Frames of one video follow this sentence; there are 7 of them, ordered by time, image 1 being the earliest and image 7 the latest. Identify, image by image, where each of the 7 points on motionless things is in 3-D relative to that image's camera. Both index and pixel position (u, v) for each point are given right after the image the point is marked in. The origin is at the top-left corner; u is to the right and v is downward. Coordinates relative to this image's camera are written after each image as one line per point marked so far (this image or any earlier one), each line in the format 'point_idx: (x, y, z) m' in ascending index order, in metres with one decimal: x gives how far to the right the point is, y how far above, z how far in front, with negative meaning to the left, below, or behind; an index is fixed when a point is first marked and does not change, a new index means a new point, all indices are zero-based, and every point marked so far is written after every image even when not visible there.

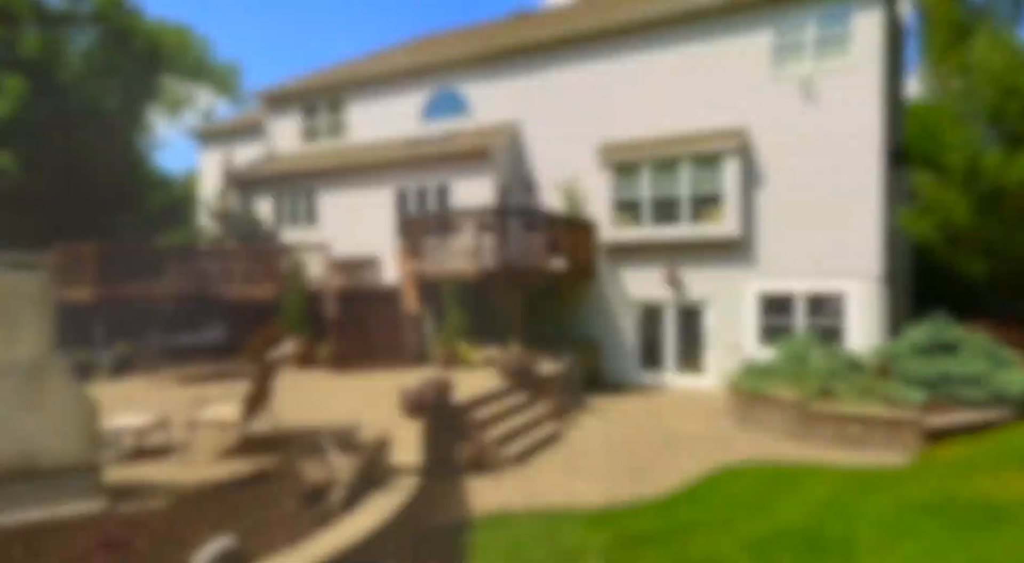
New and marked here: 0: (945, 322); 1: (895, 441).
0: (+6.8, -0.6, +10.4) m
1: (+5.2, -2.2, +8.9) m
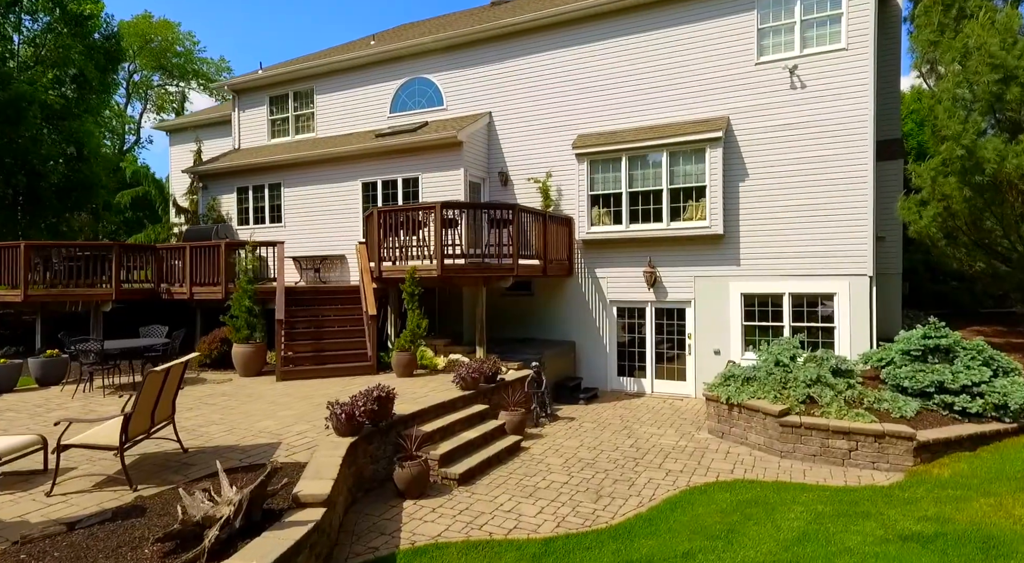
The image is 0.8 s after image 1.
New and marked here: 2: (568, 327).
0: (+6.2, -0.6, +9.6) m
1: (+4.6, -2.2, +8.1) m
2: (+1.2, -1.0, +14.2) m
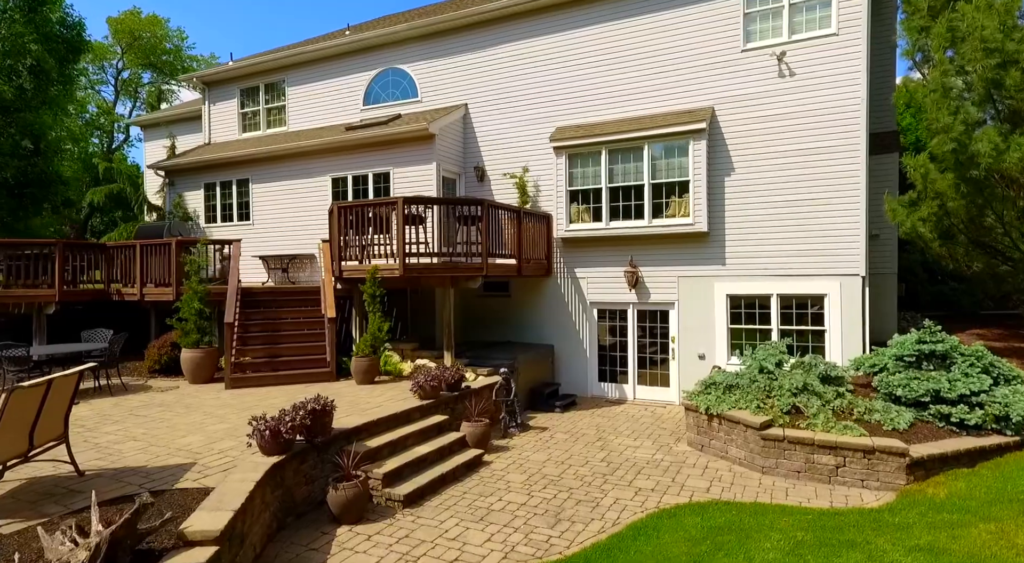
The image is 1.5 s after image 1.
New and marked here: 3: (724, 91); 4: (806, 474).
0: (+5.7, -0.7, +8.9) m
1: (+4.1, -2.2, +7.4) m
2: (+0.7, -1.0, +13.5) m
3: (+3.8, +3.4, +11.9) m
4: (+3.5, -2.3, +7.7) m
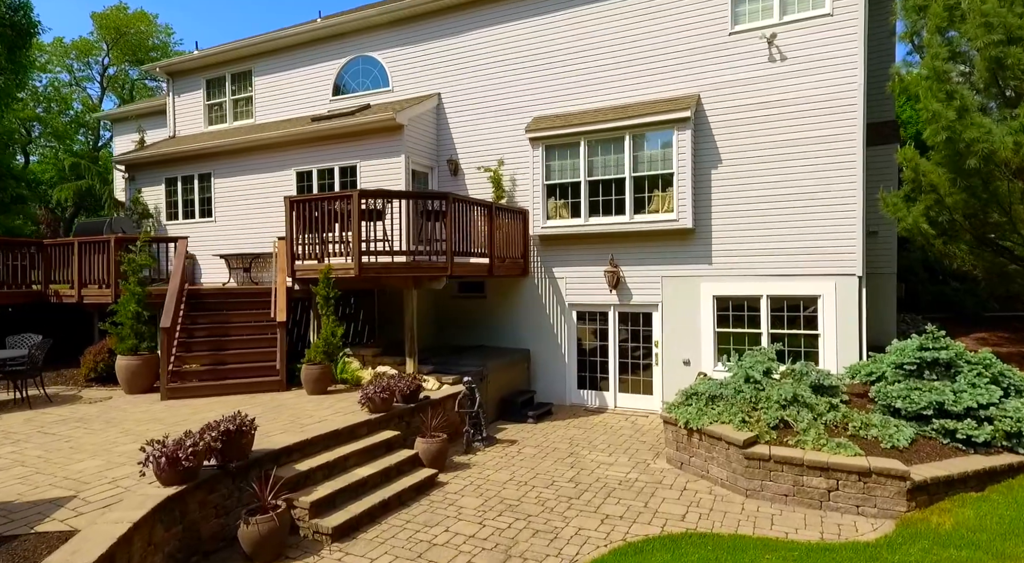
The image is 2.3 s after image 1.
0: (+5.2, -0.7, +8.1) m
1: (+3.6, -2.2, +6.6) m
2: (+0.2, -1.0, +12.7) m
3: (+3.3, +3.4, +11.1) m
4: (+3.0, -2.3, +6.9) m
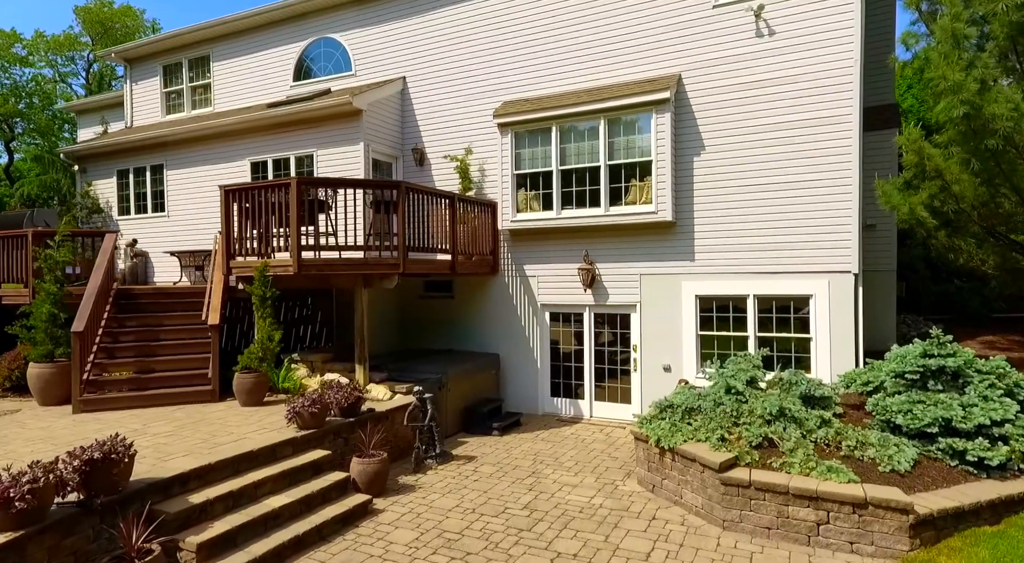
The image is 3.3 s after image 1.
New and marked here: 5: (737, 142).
0: (+4.7, -0.6, +7.1) m
1: (+3.0, -2.2, +5.6) m
2: (-0.3, -0.9, +11.7) m
3: (+2.8, +3.5, +10.1) m
4: (+2.4, -2.2, +5.9) m
5: (+3.3, +2.1, +9.7) m
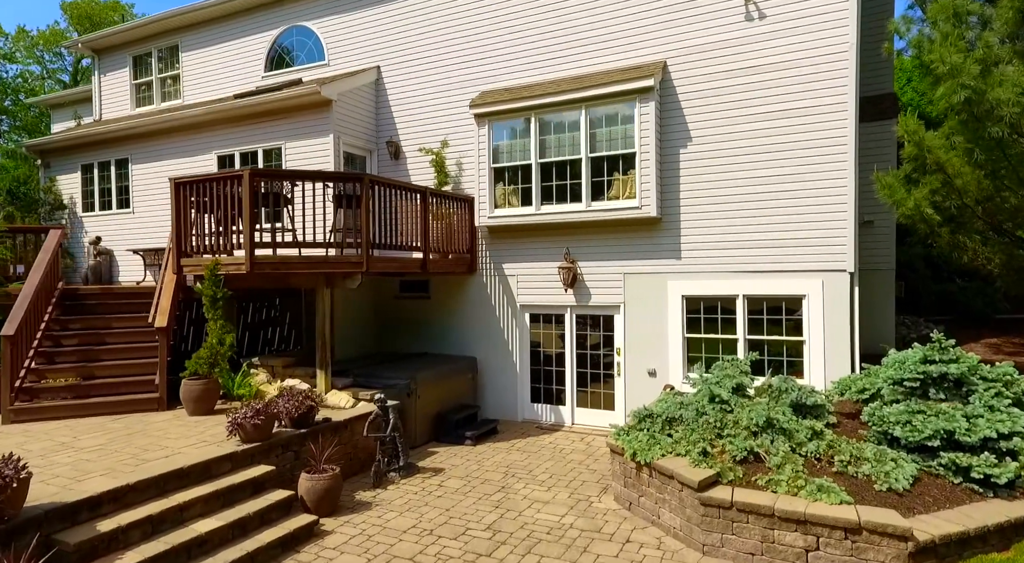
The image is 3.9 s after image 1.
0: (+4.3, -0.6, +6.5) m
1: (+2.7, -2.2, +5.0) m
2: (-0.7, -0.9, +11.1) m
3: (+2.4, +3.5, +9.5) m
4: (+2.1, -2.2, +5.4) m
5: (+3.0, +2.1, +9.2) m
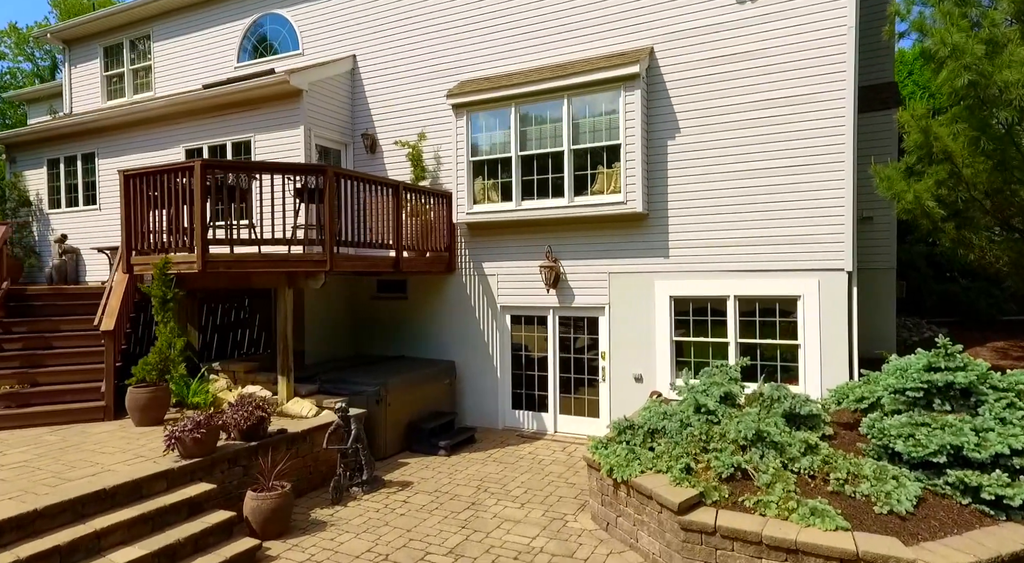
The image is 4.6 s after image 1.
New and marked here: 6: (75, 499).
0: (+4.0, -0.6, +6.0) m
1: (+2.3, -2.2, +4.5) m
2: (-1.0, -0.9, +10.6) m
3: (+2.1, +3.5, +8.9) m
4: (+1.7, -2.2, +4.8) m
5: (+2.7, +2.1, +8.6) m
6: (-3.2, -1.6, +4.9) m
